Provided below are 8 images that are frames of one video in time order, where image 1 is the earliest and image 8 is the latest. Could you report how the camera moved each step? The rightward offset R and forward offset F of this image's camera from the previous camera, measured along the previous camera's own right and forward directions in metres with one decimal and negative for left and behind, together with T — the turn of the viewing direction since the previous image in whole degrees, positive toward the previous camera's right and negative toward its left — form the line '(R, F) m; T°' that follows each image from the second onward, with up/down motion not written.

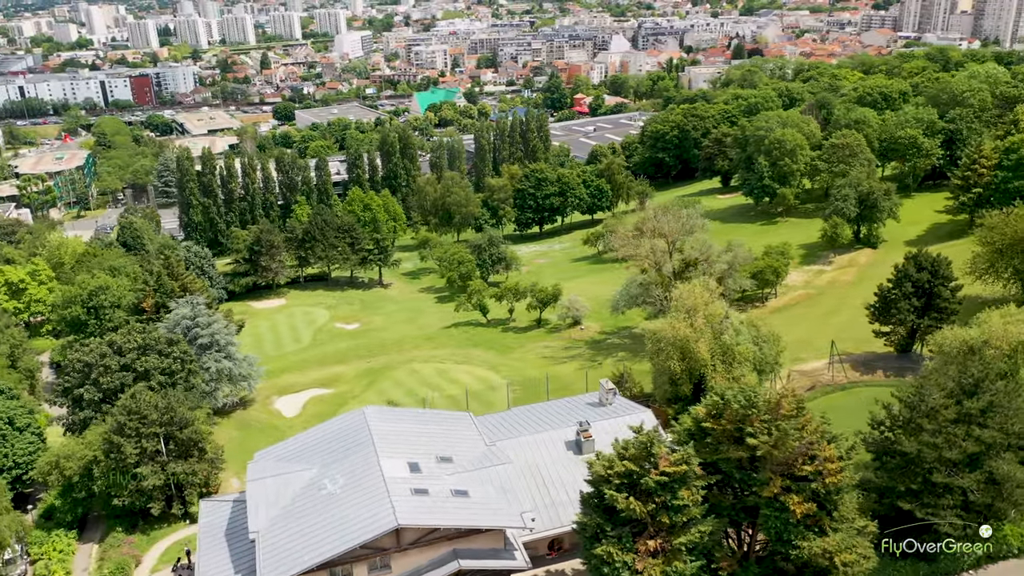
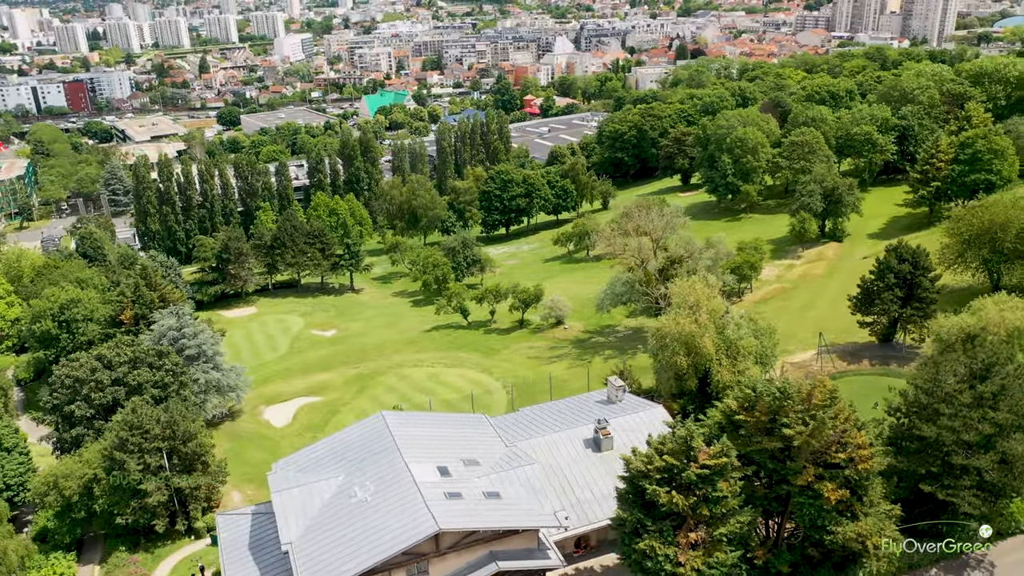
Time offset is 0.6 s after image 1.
(-3.2, 0.0) m; +4°
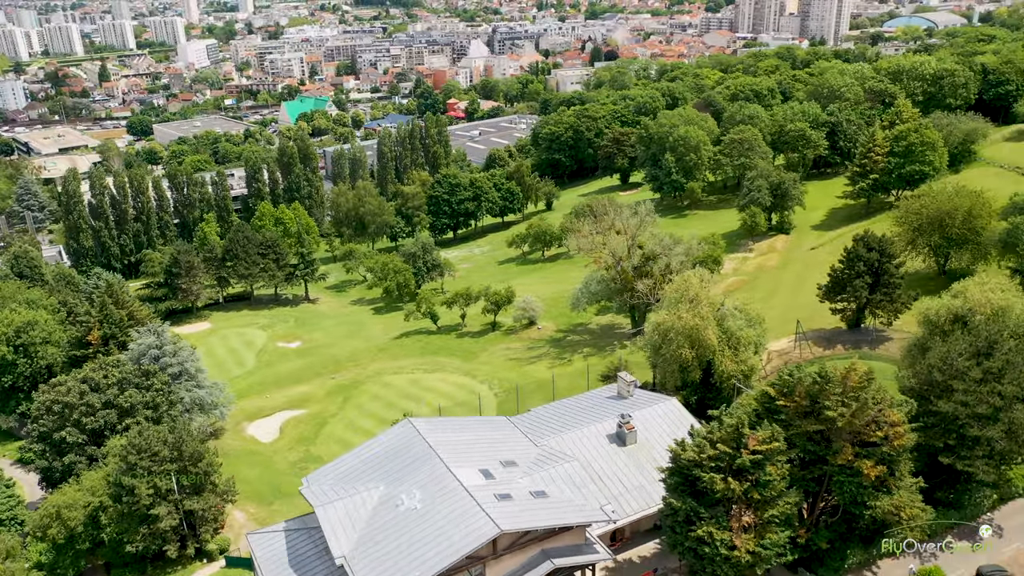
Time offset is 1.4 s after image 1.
(-4.9, -0.1) m; +6°
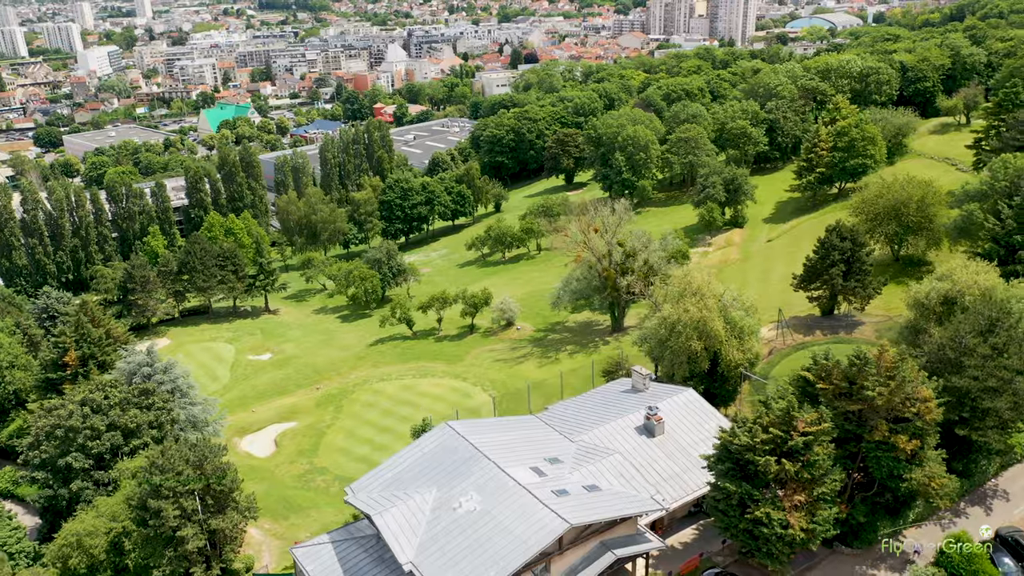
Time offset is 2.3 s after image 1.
(-5.1, -0.2) m; +6°
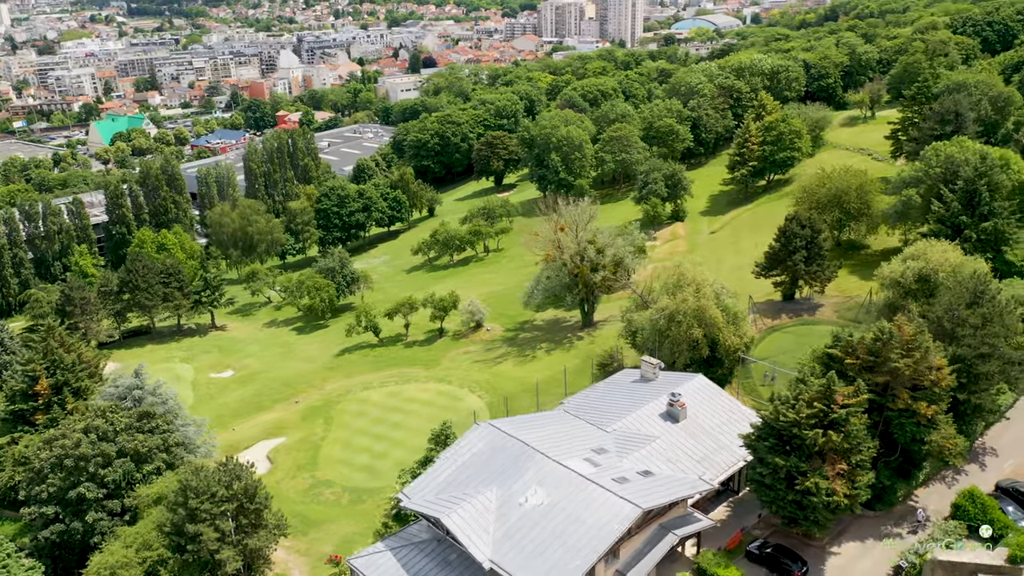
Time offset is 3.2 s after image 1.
(-6.2, -0.3) m; +7°
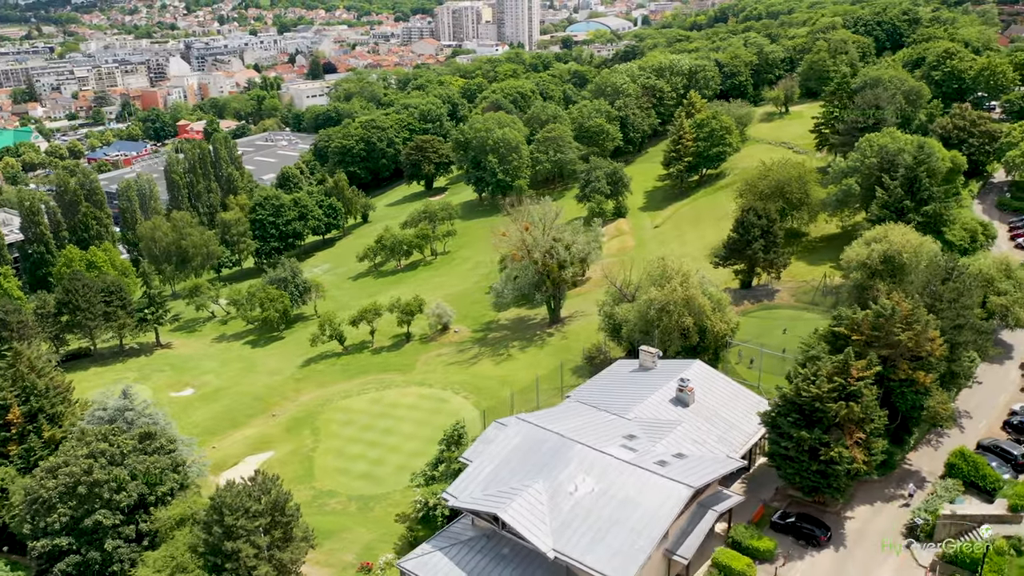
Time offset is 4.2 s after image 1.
(-5.7, -0.3) m; +7°
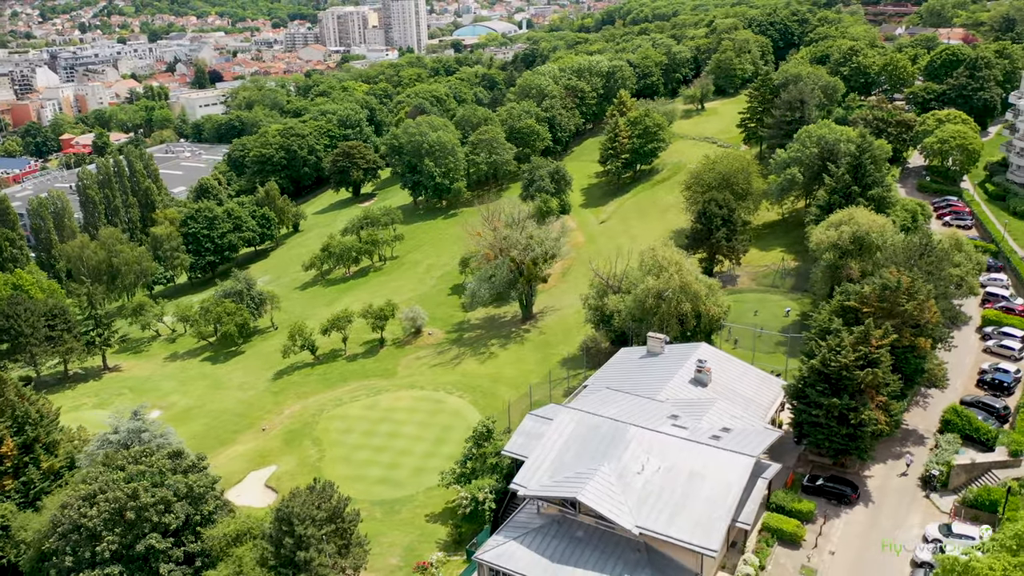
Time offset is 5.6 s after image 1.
(-7.2, -0.5) m; +8°
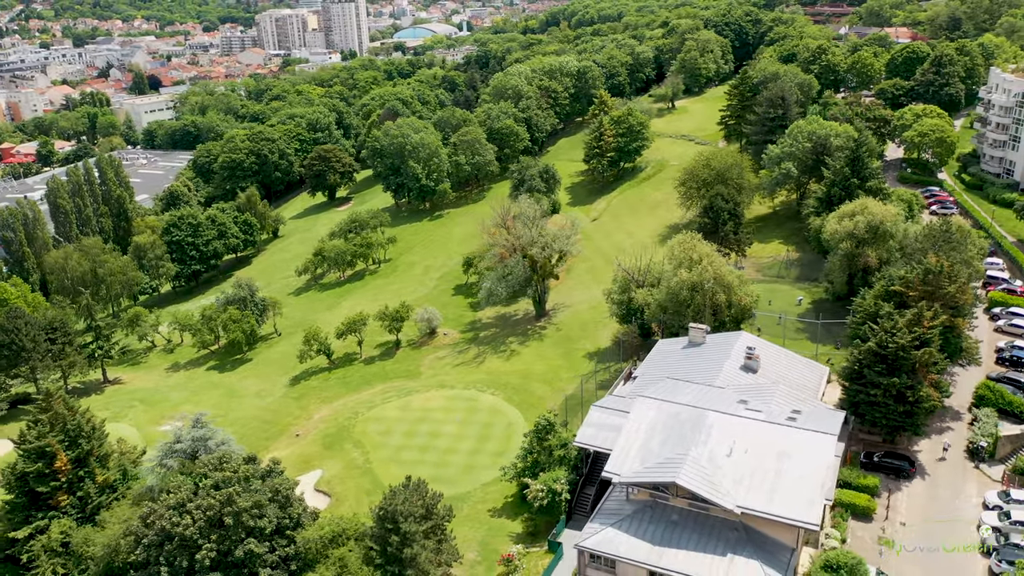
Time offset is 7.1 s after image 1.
(-6.6, -0.5) m; +4°
